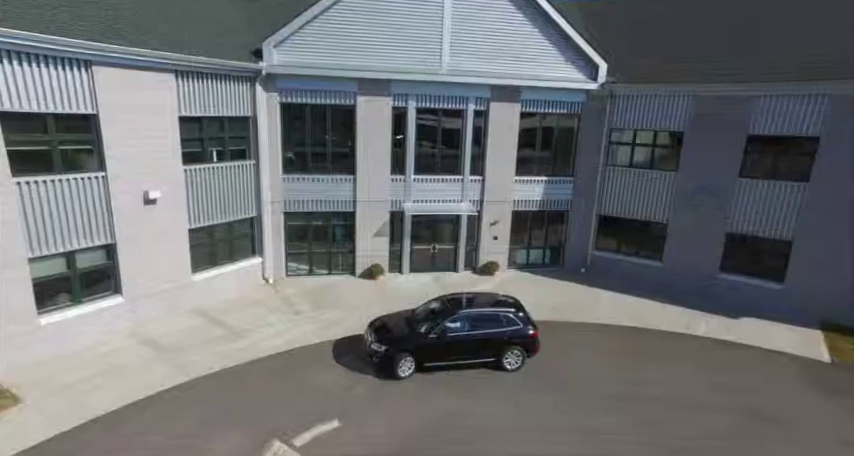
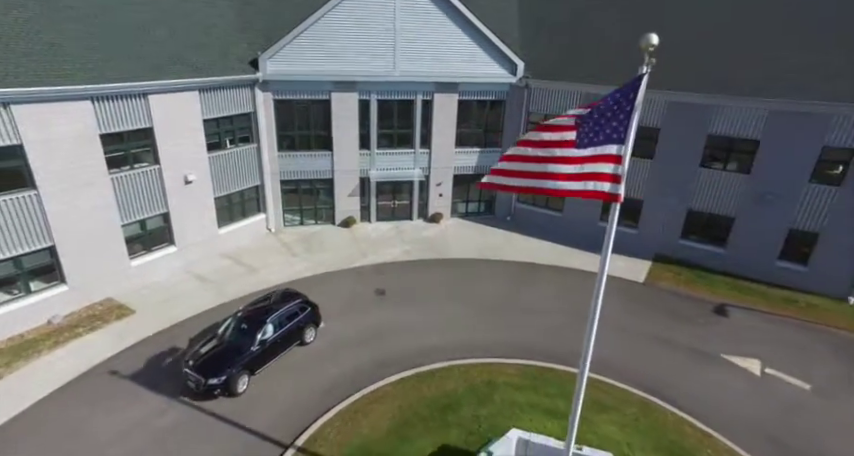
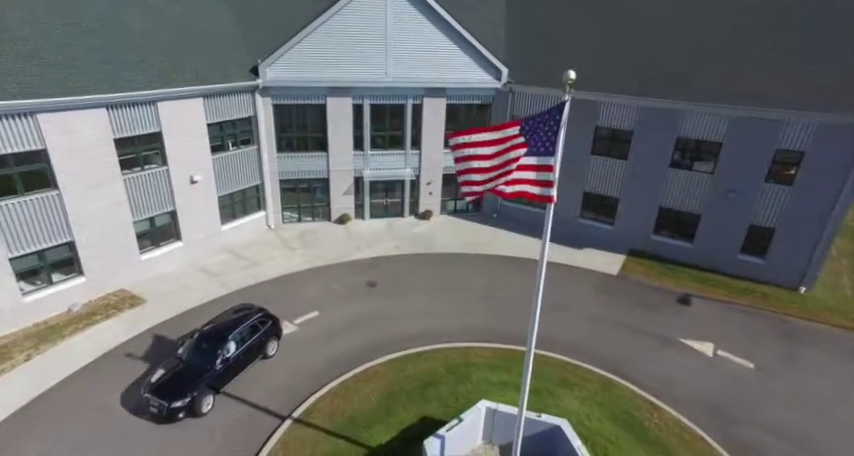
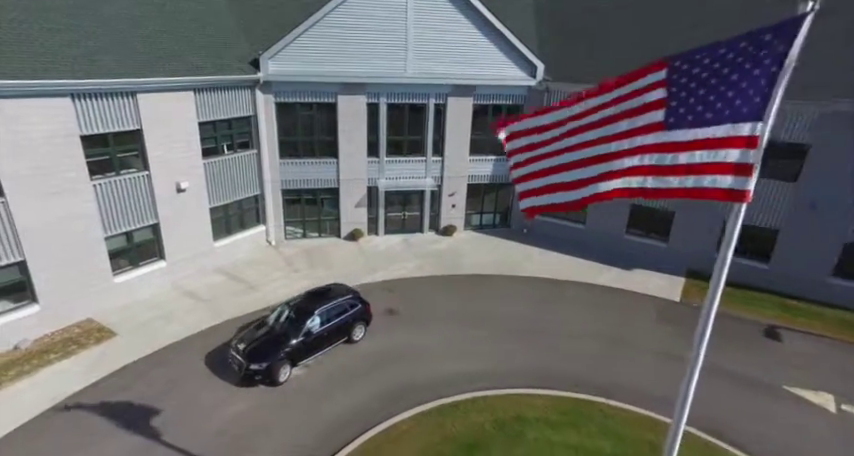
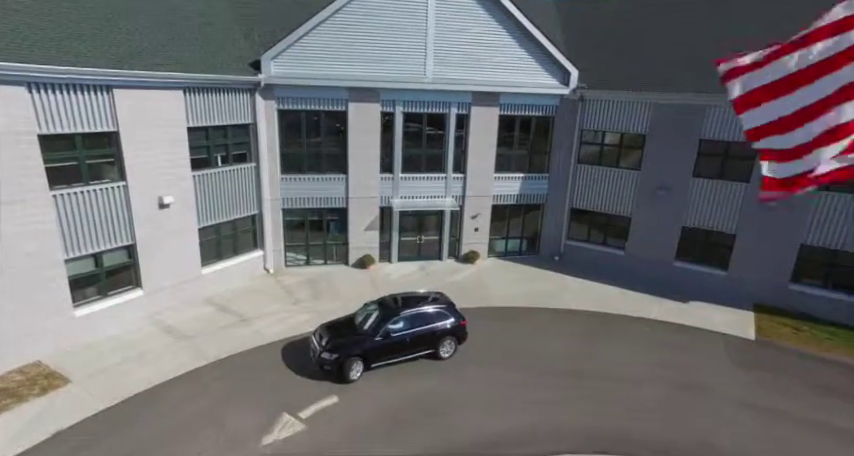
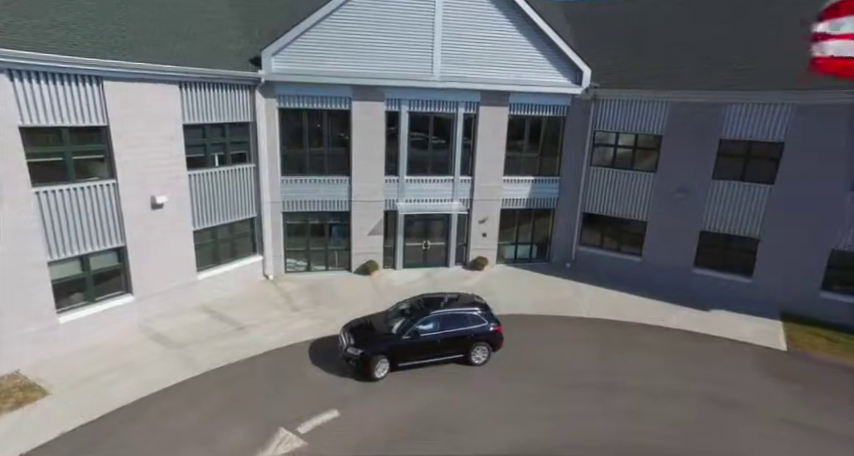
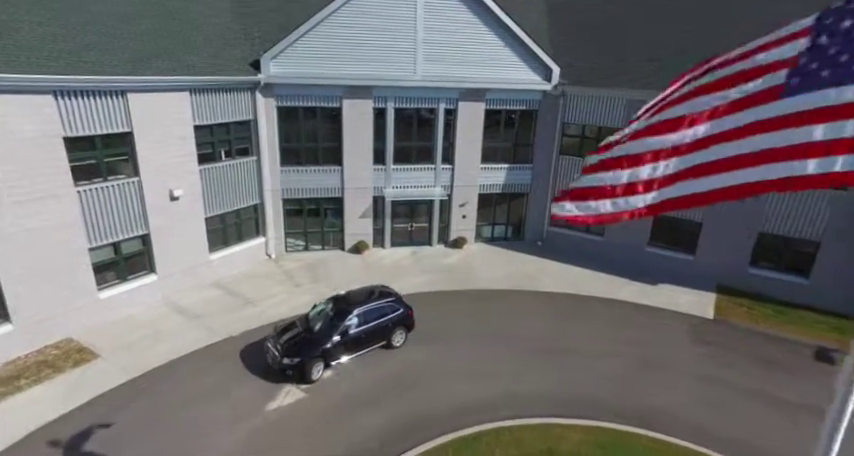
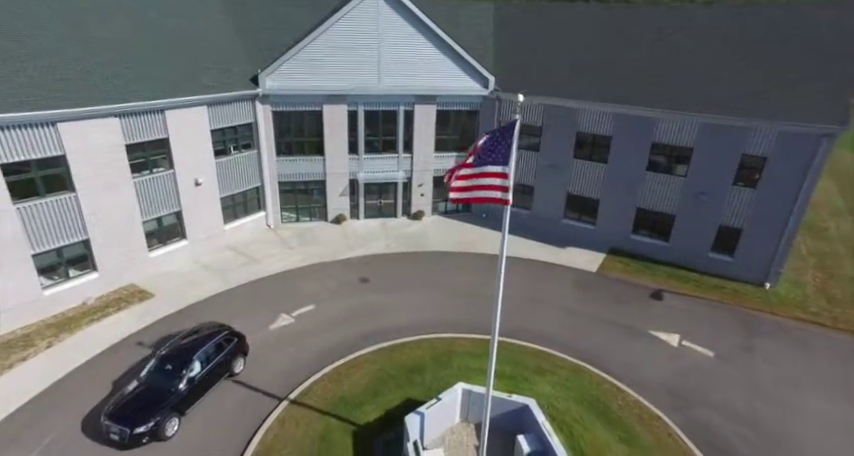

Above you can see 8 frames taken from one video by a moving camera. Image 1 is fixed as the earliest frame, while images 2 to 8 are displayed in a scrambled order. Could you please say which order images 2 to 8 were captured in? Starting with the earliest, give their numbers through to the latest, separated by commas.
6, 5, 7, 4, 2, 3, 8
